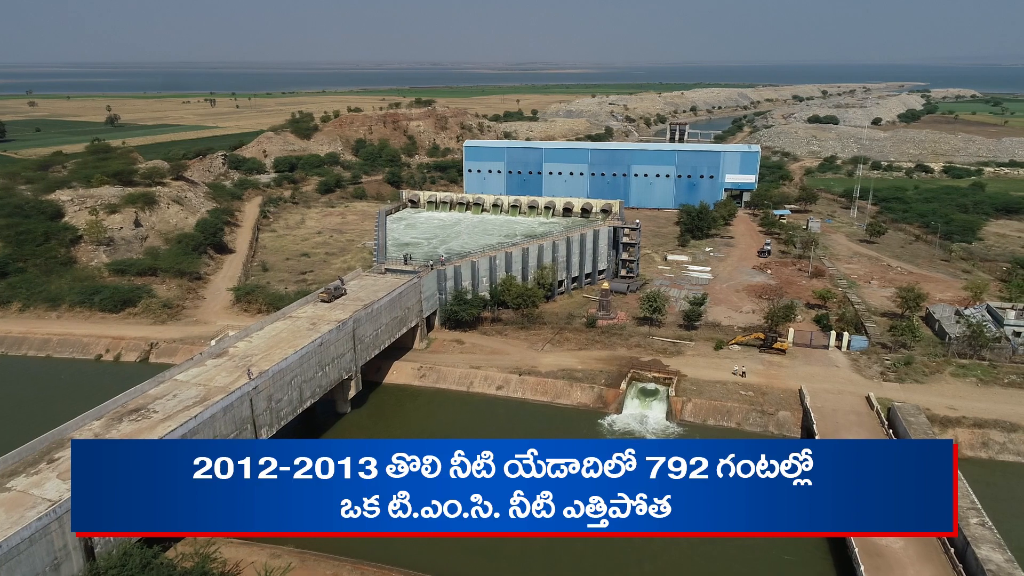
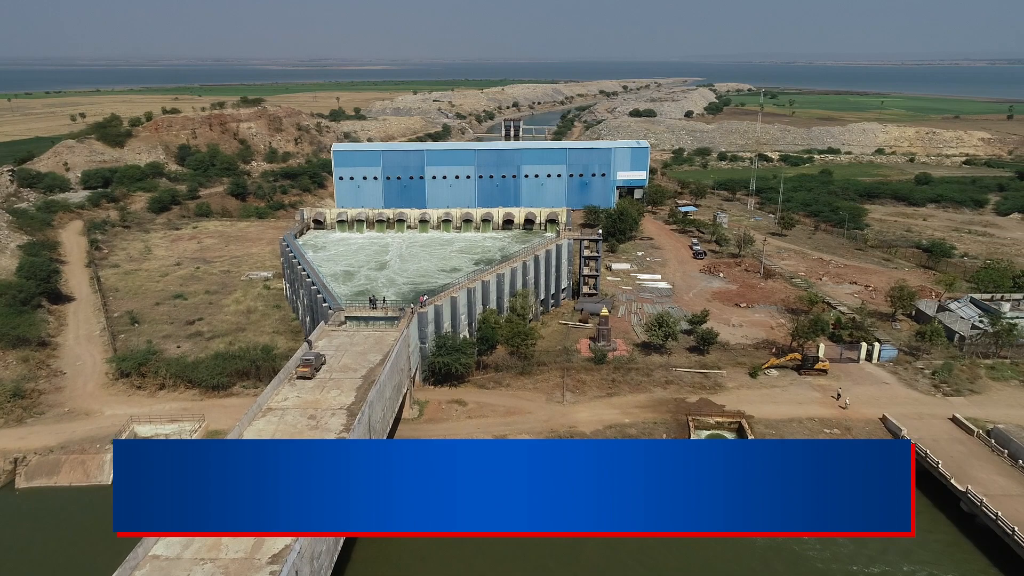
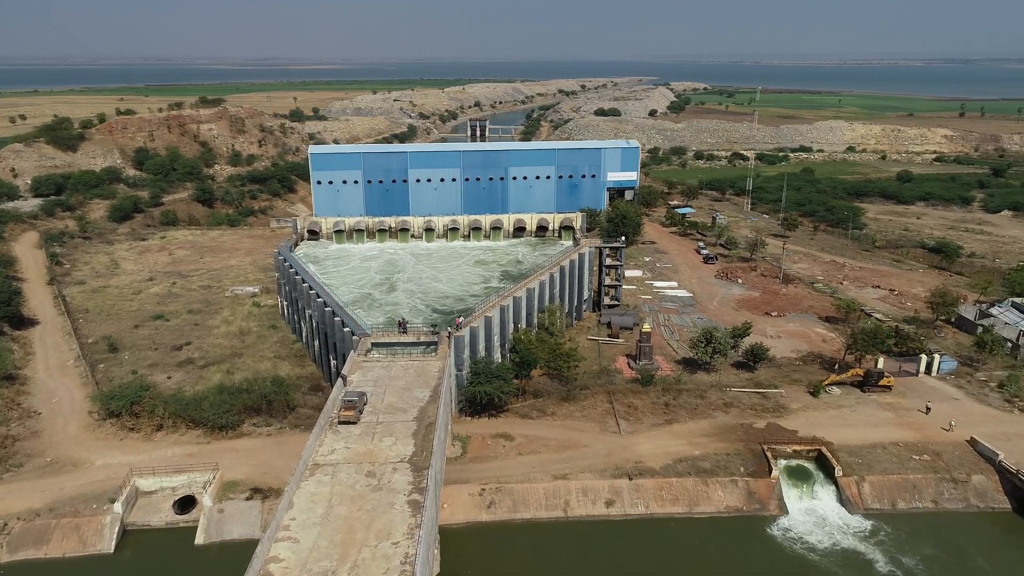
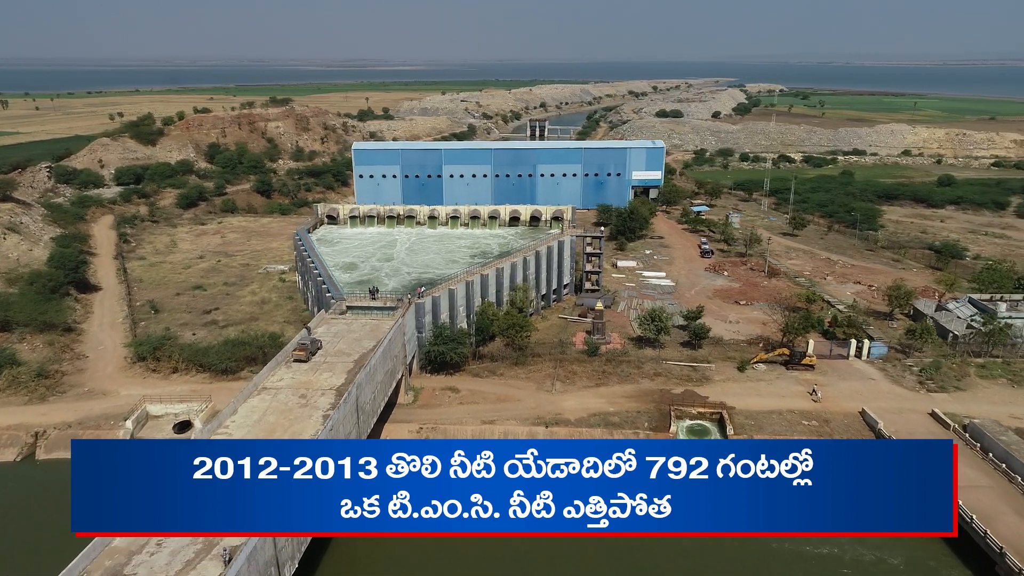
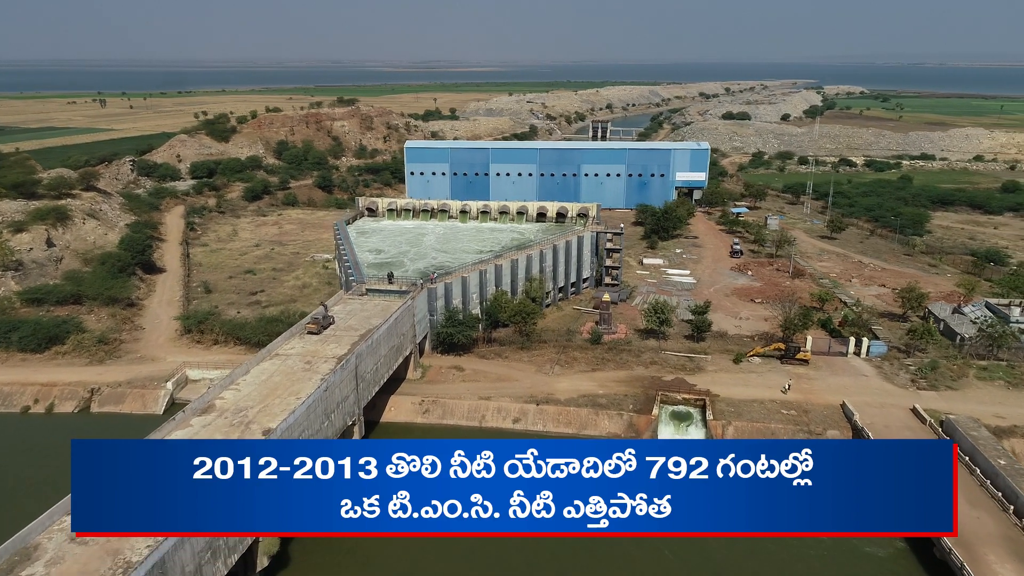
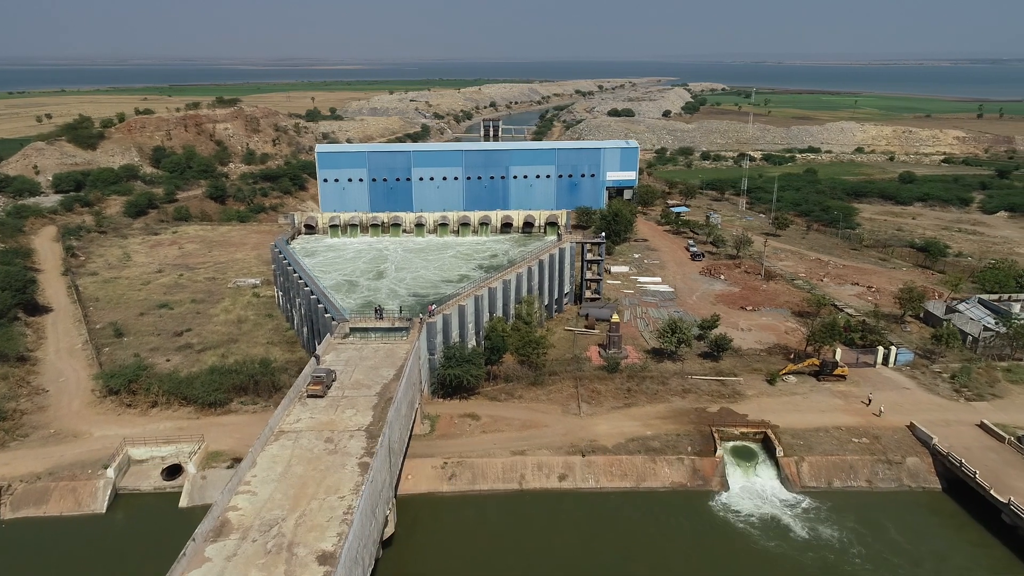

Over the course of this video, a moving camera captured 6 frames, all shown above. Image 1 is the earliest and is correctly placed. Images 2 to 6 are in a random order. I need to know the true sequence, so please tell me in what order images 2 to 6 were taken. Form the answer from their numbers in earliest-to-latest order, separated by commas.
5, 4, 2, 6, 3
